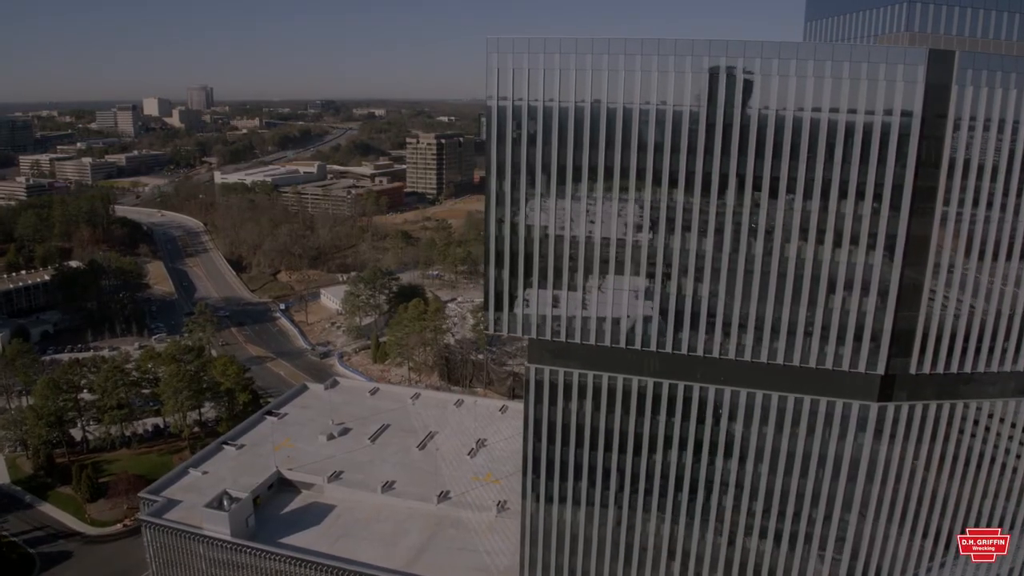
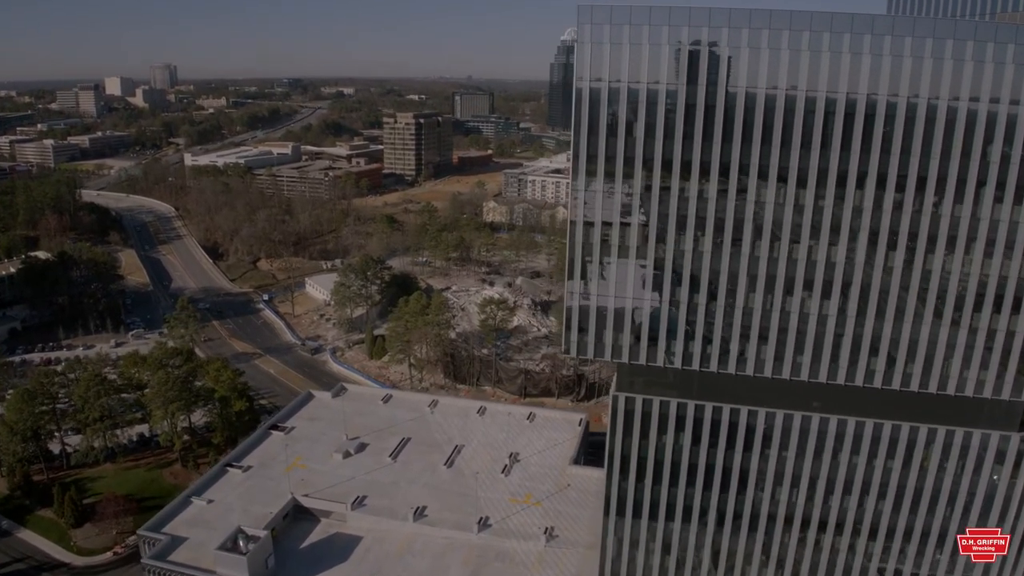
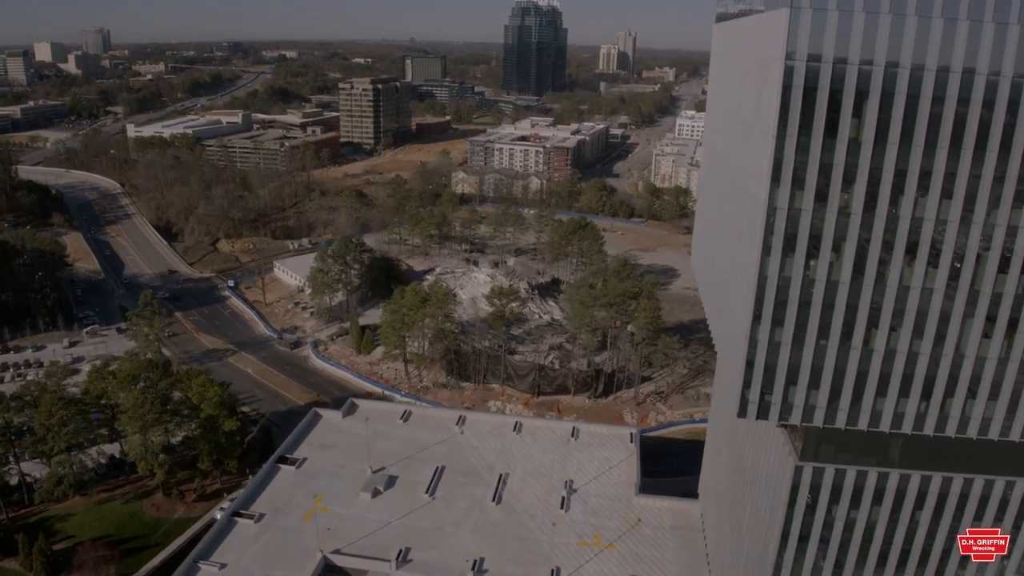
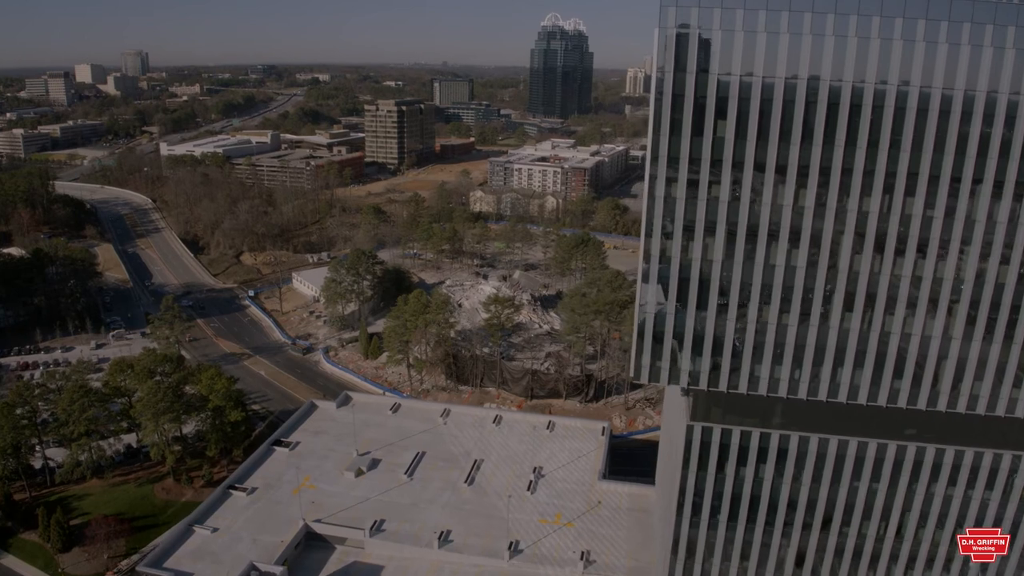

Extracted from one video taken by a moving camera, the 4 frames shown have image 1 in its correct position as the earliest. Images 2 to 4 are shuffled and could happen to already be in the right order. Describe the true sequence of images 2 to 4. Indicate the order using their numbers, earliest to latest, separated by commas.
2, 4, 3
